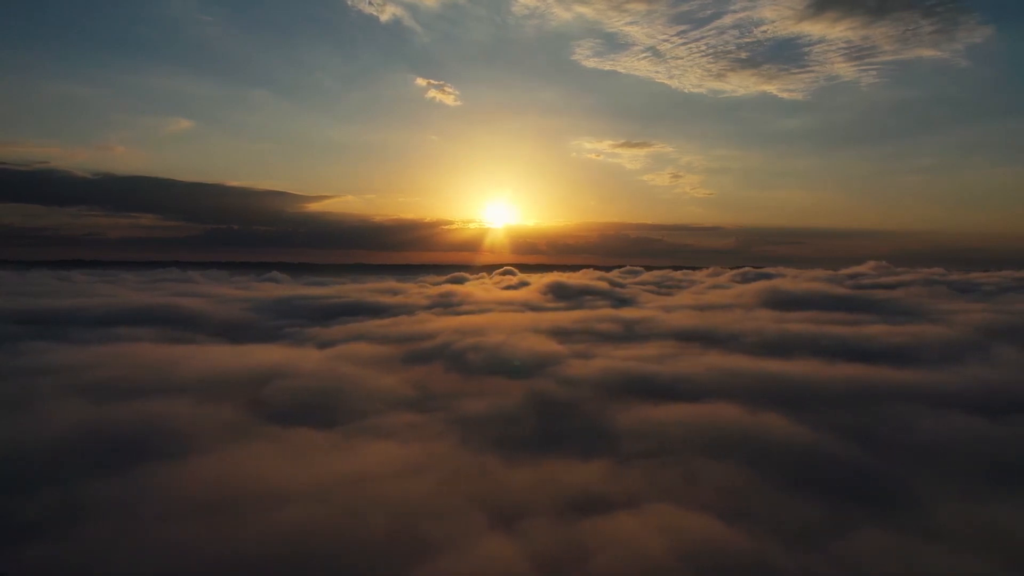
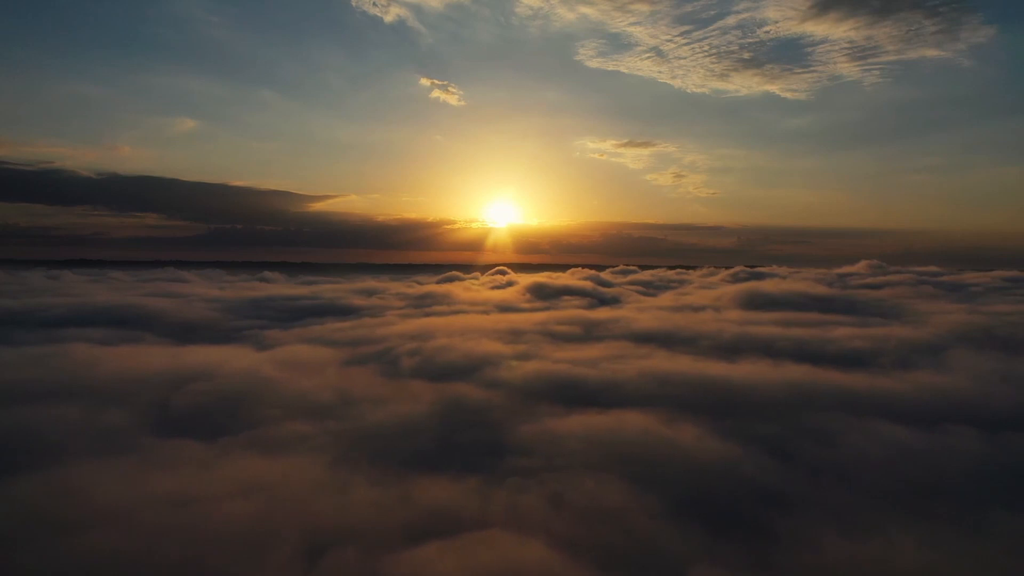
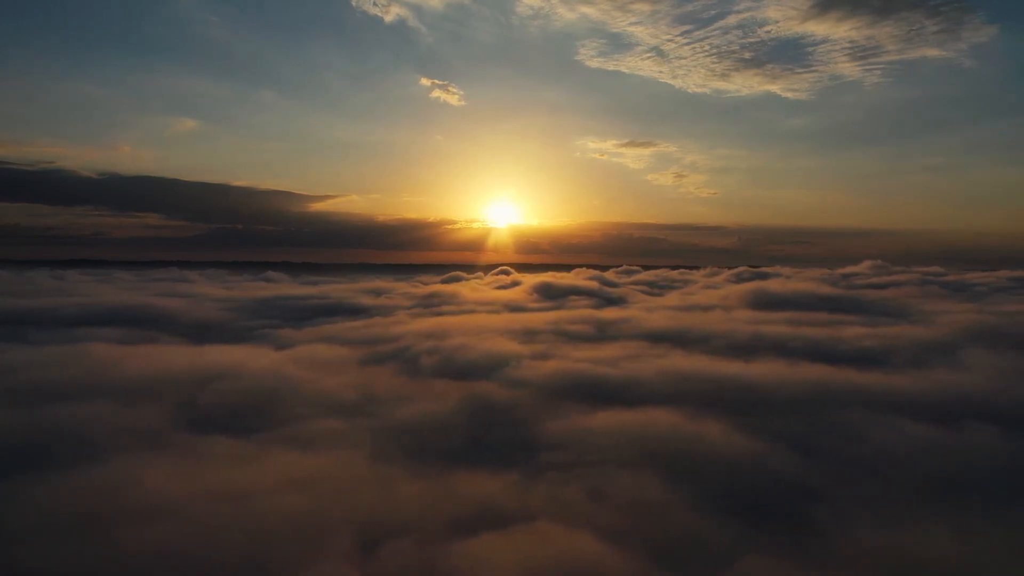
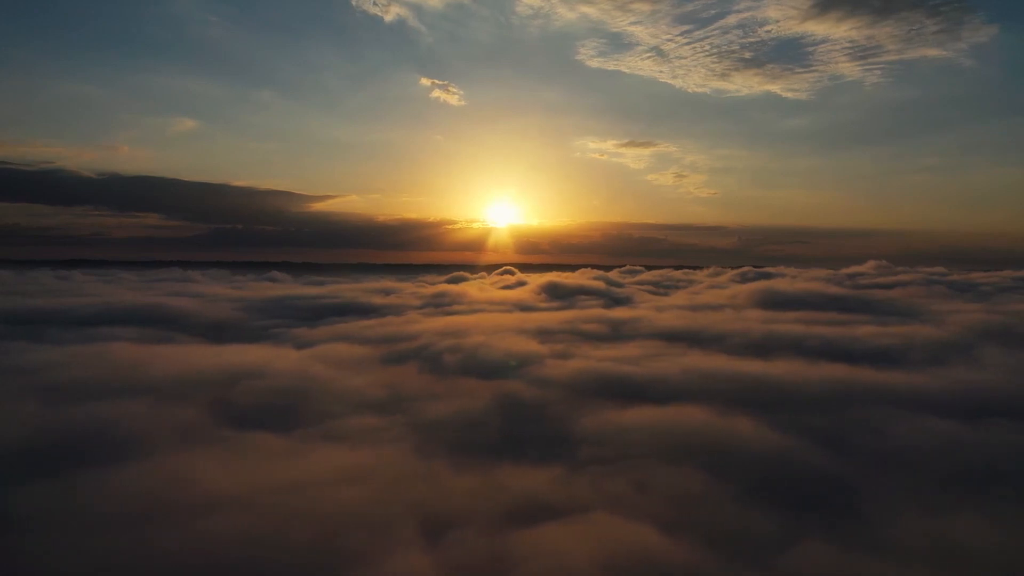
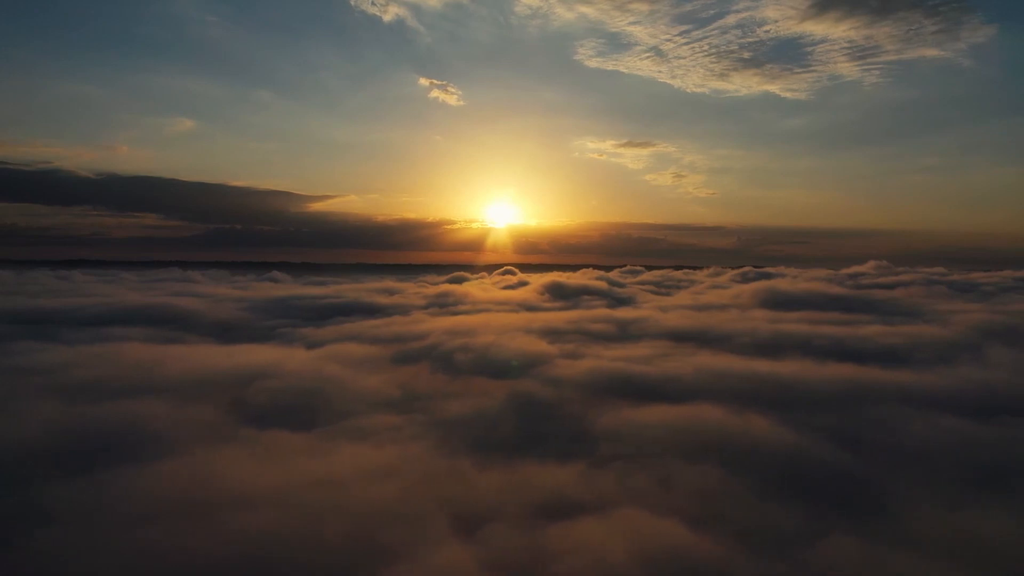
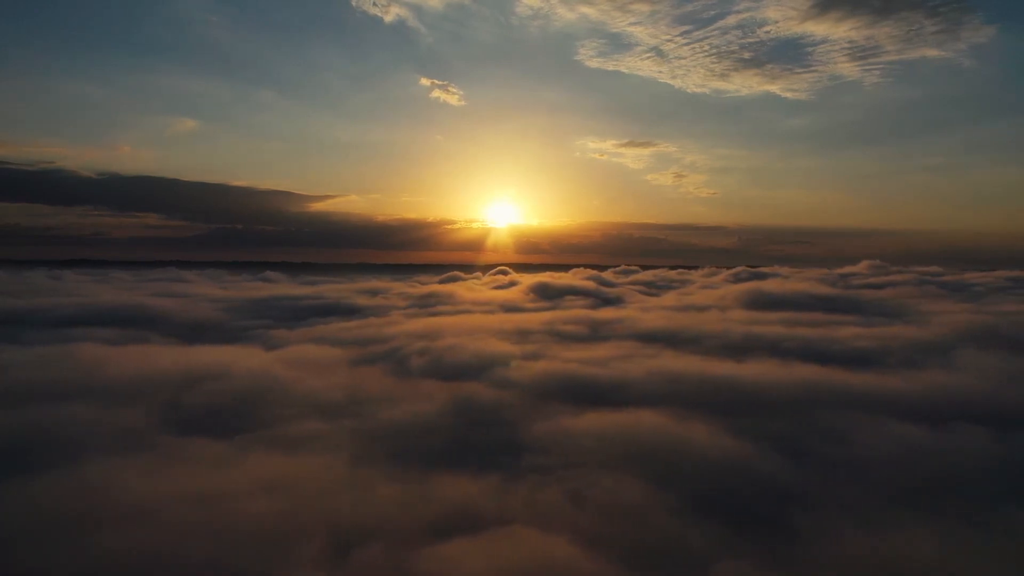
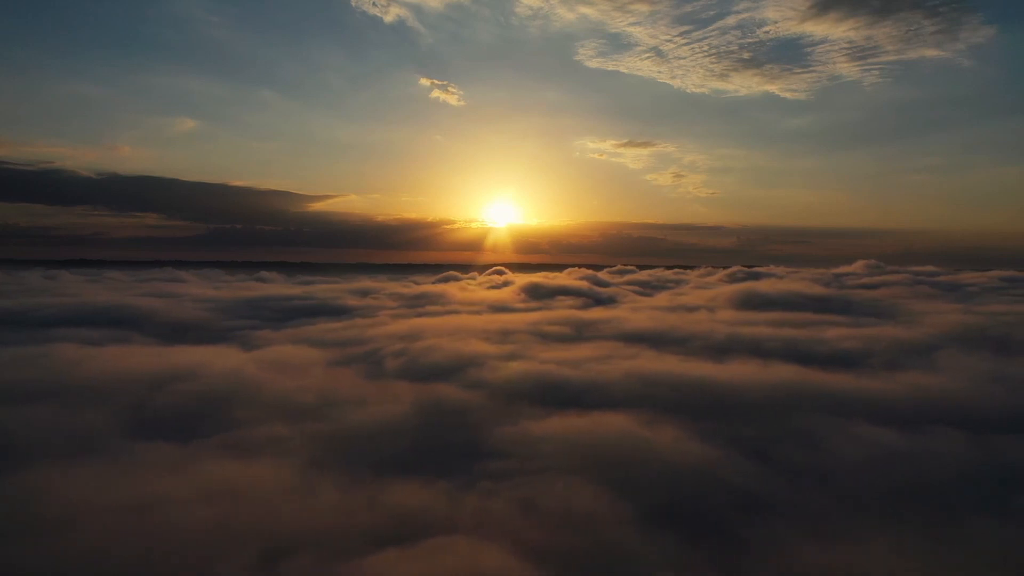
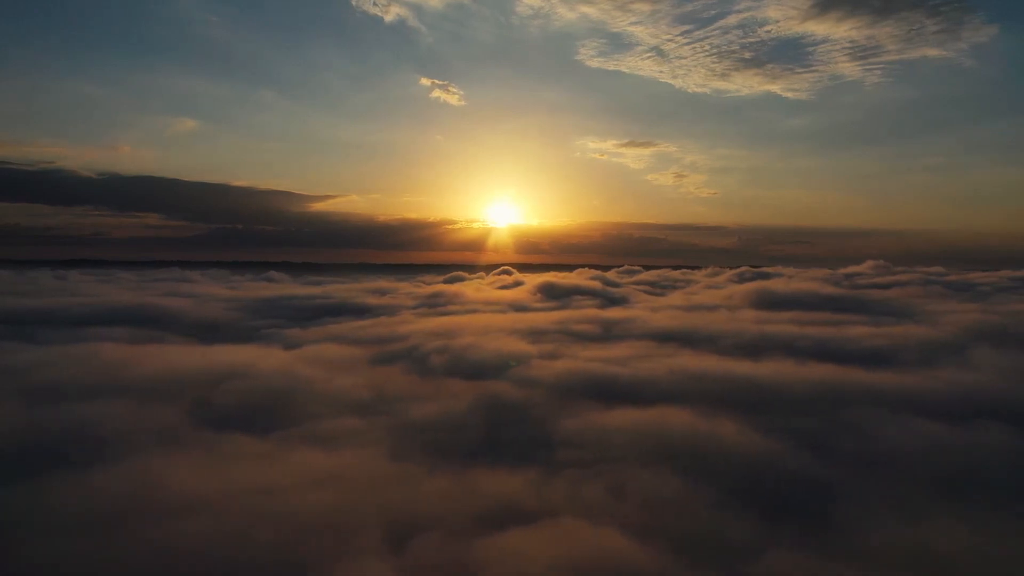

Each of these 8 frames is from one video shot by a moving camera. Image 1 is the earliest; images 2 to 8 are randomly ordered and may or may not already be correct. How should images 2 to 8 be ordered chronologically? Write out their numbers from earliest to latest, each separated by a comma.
5, 4, 8, 3, 6, 2, 7
